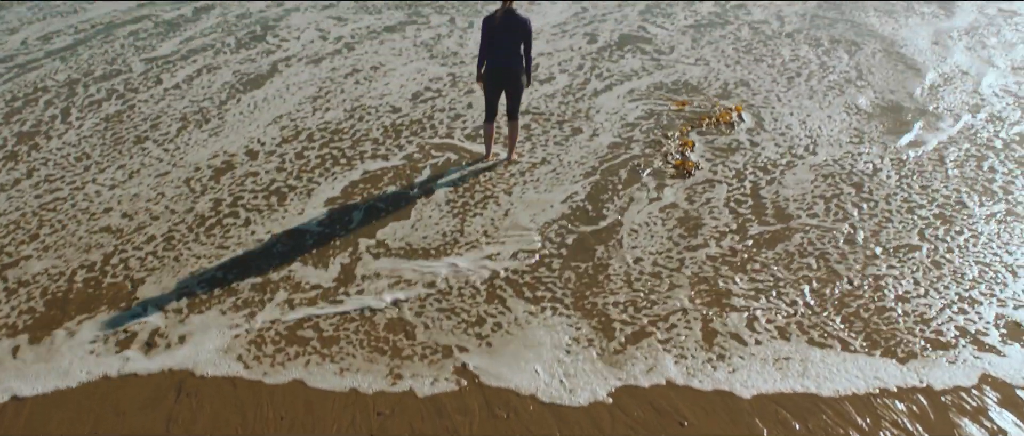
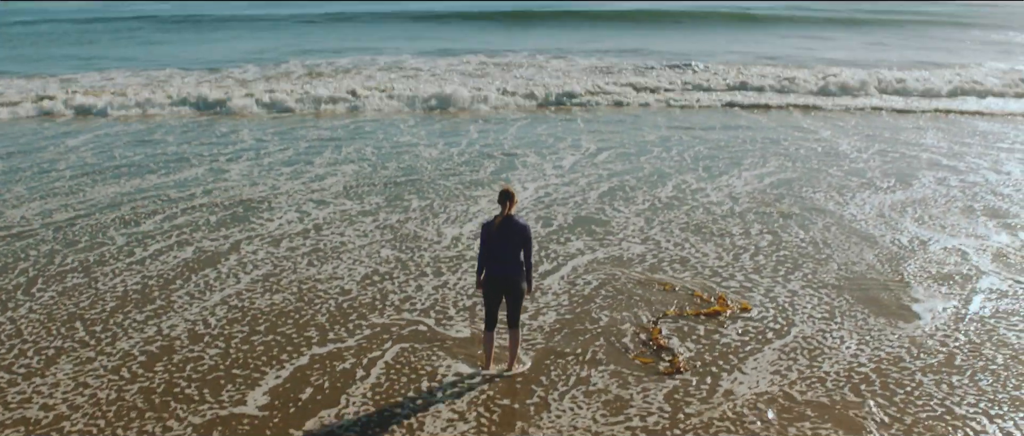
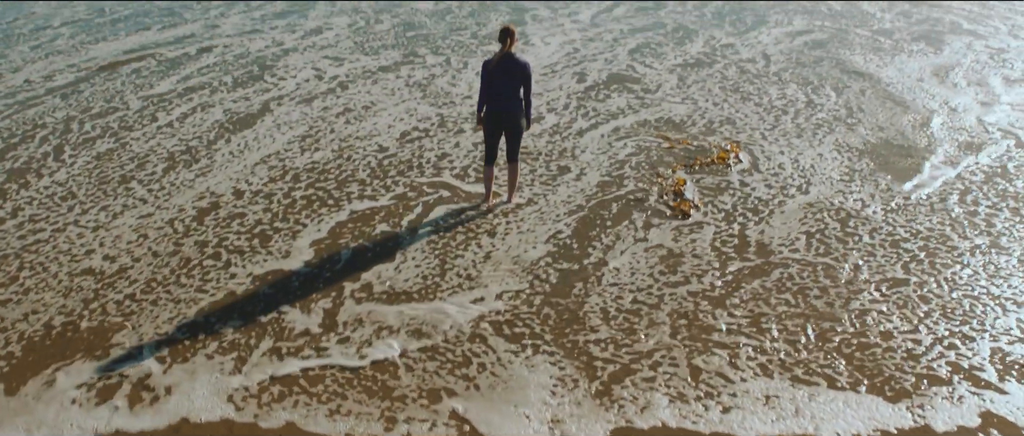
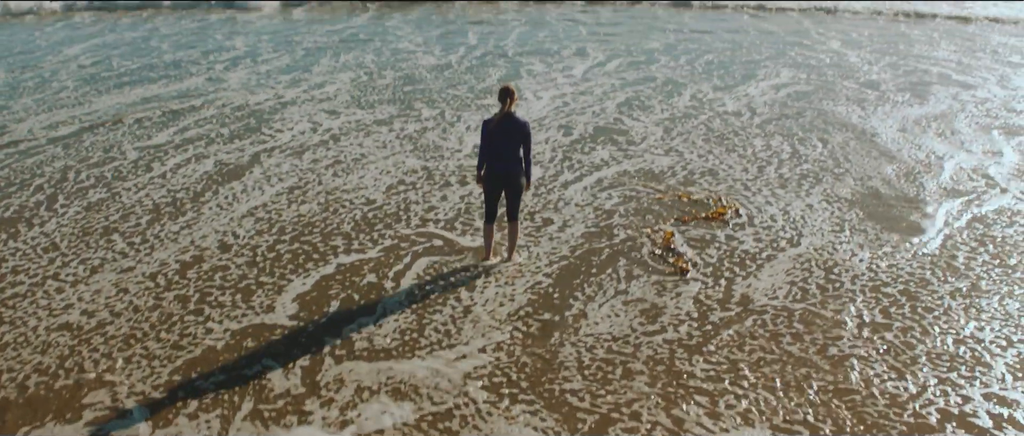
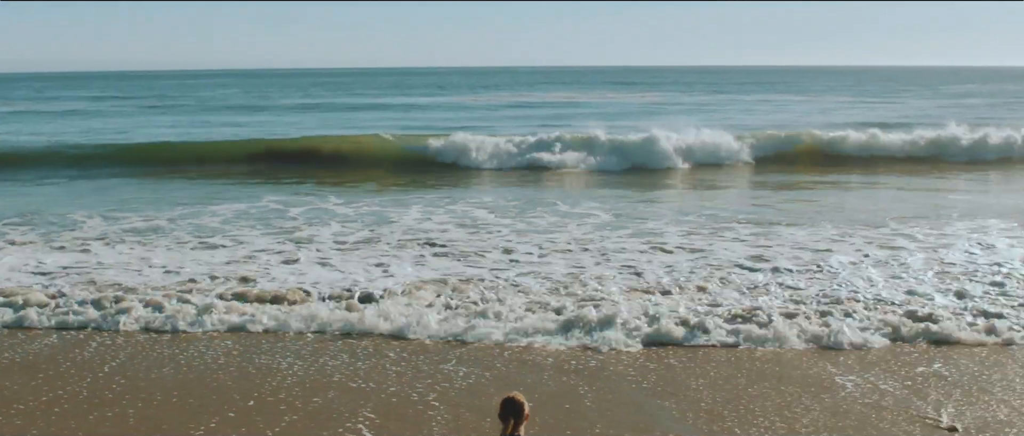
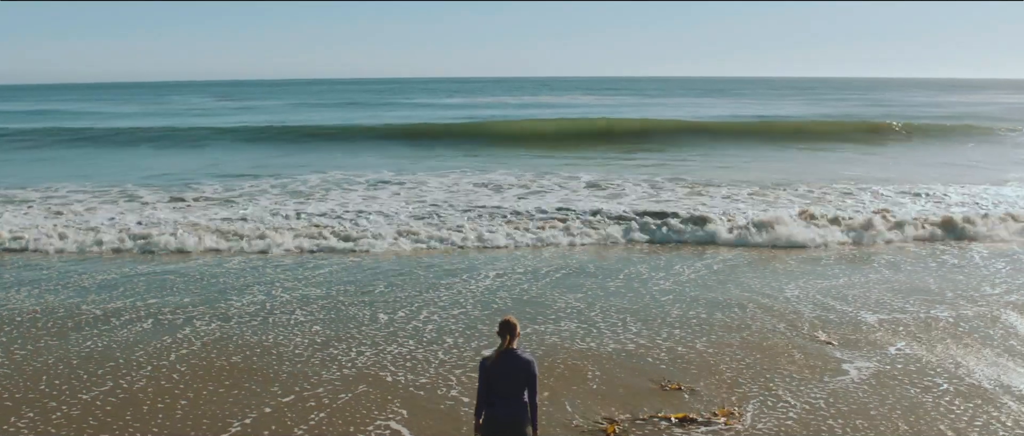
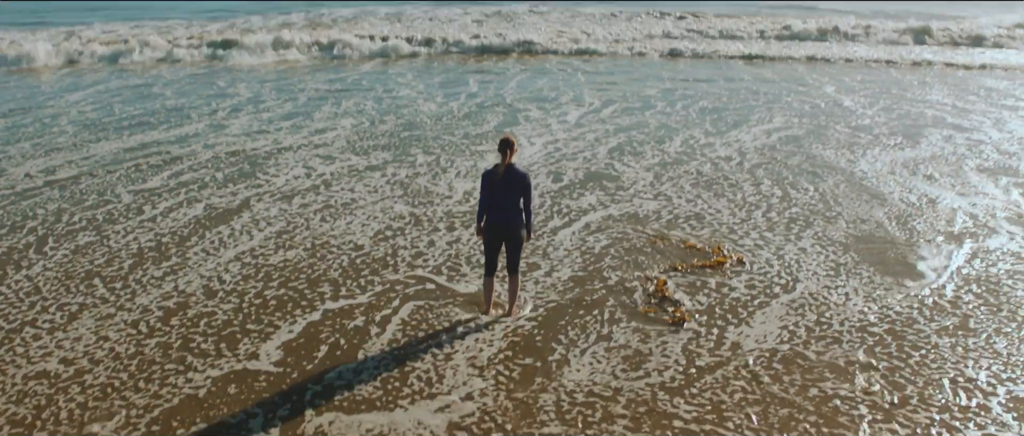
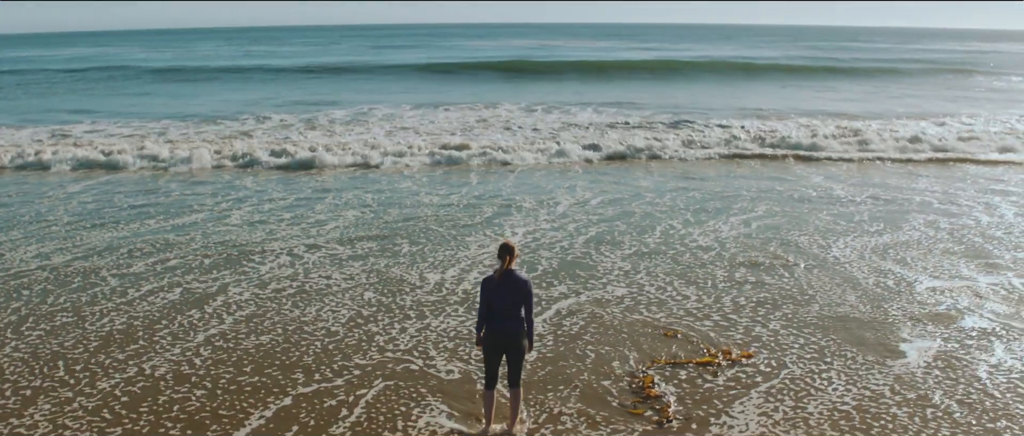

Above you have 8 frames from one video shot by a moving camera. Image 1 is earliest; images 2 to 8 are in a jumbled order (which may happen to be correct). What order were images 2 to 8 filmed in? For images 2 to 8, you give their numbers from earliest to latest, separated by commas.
3, 4, 7, 2, 8, 6, 5
